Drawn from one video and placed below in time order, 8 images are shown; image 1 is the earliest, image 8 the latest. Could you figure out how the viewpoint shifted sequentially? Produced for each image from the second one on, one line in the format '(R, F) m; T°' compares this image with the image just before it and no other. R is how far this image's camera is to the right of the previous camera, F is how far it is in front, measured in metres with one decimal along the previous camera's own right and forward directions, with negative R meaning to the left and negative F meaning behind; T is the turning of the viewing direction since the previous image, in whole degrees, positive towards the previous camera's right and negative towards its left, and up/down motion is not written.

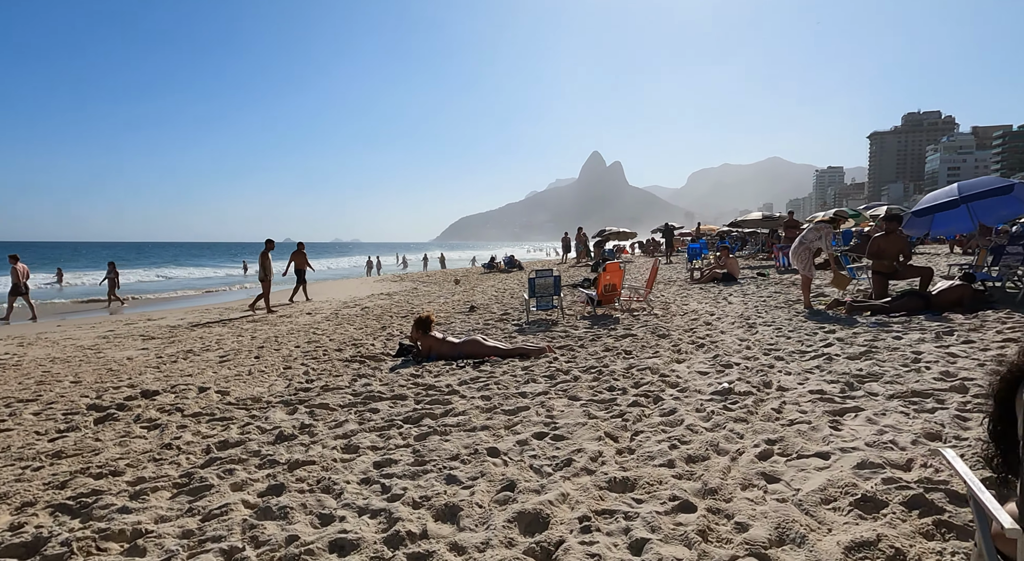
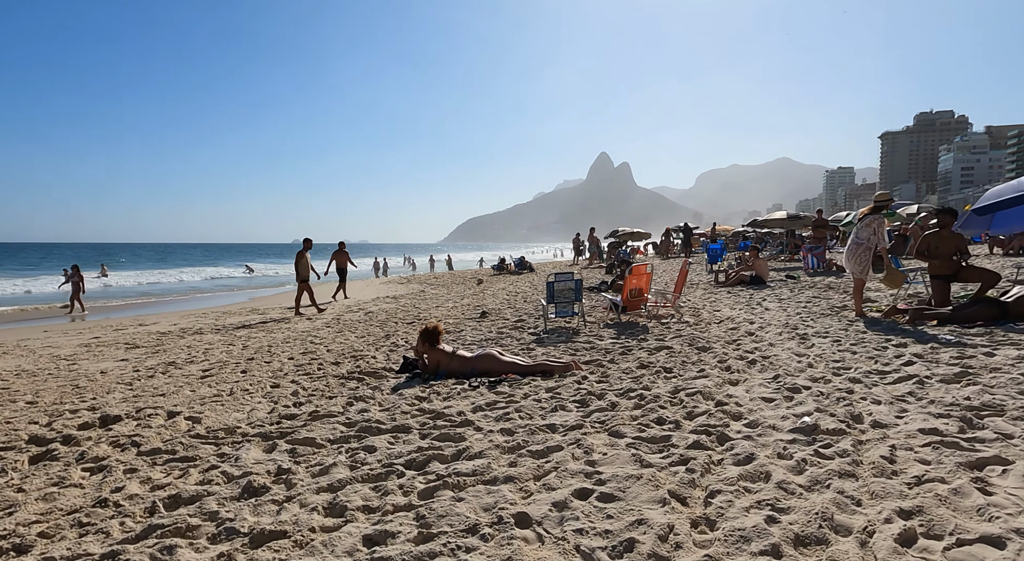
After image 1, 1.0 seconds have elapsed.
(-0.1, +0.8) m; -1°
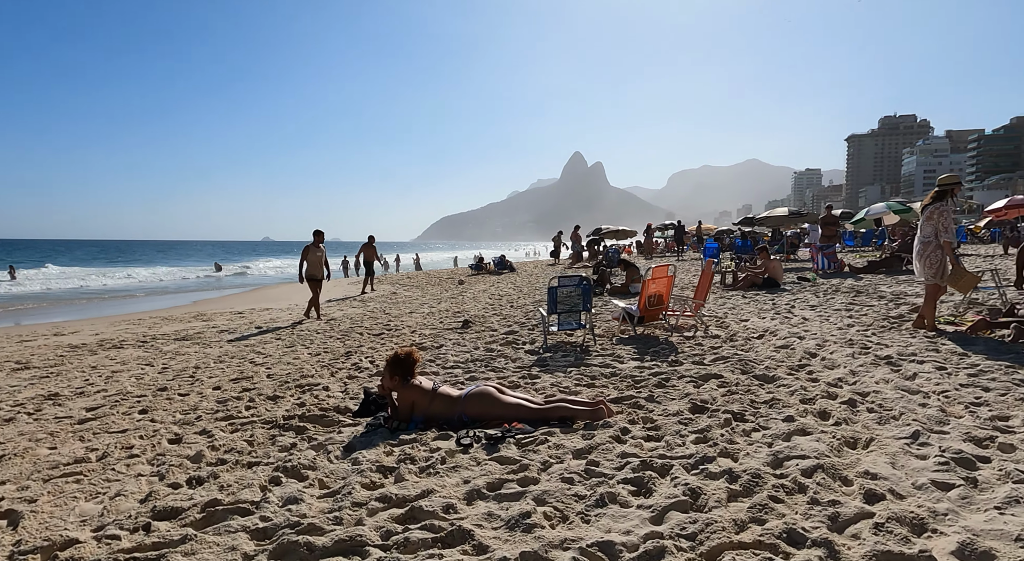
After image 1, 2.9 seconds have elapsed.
(-0.2, +1.6) m; +2°
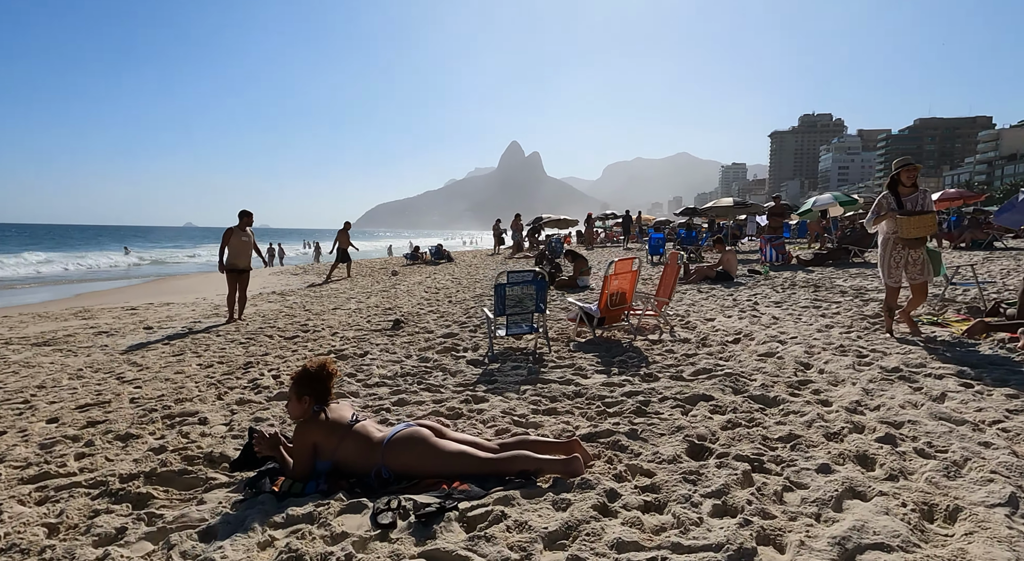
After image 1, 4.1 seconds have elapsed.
(0.0, +1.1) m; +6°
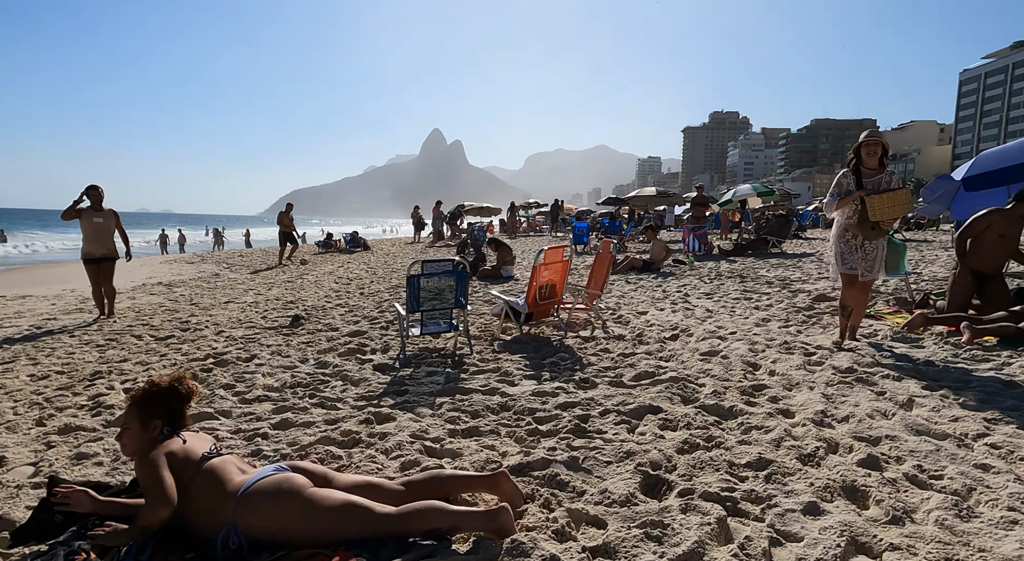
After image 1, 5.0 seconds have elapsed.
(+0.1, +0.7) m; +7°
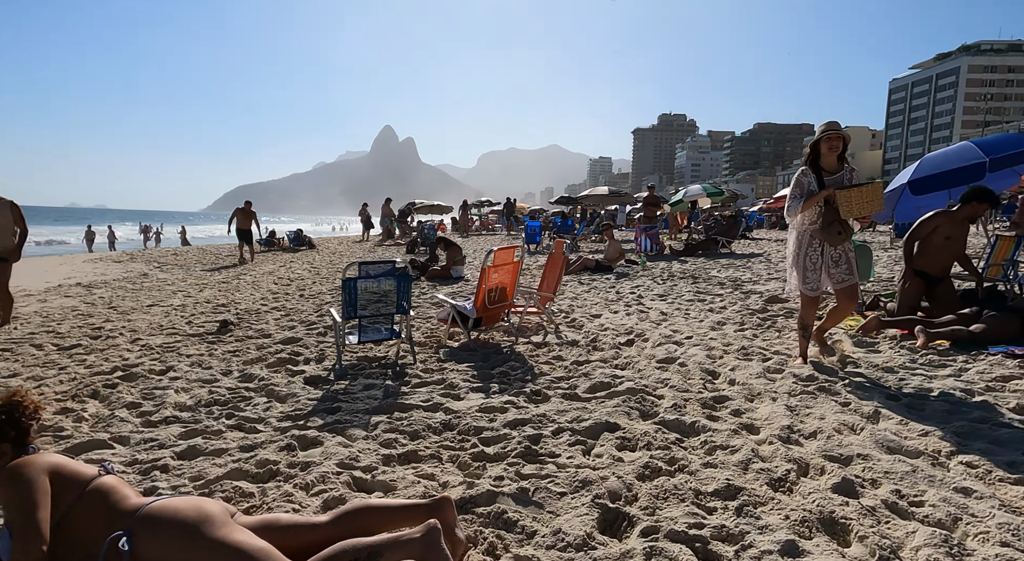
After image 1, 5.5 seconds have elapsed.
(0.0, +0.3) m; +4°
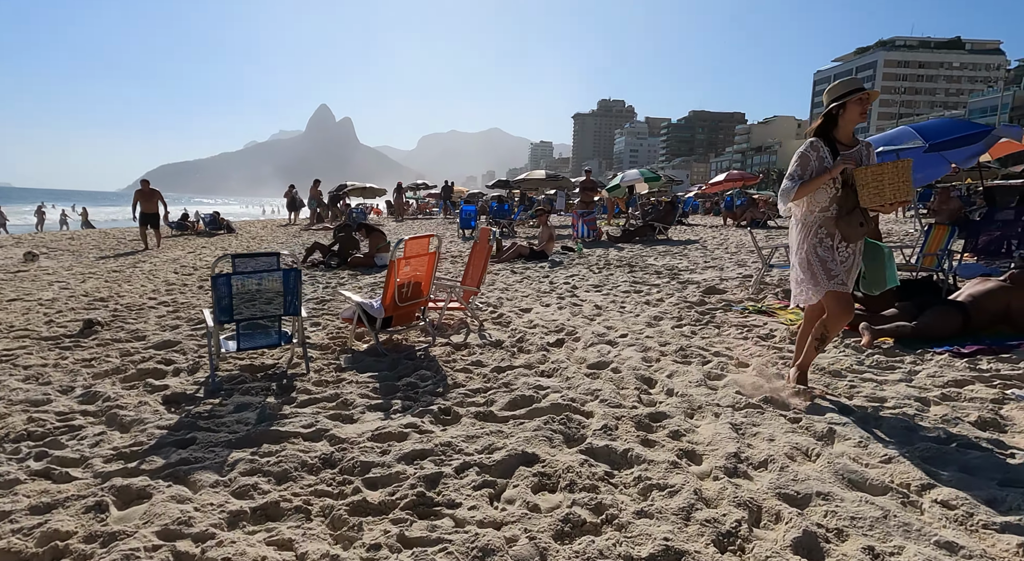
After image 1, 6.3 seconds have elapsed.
(+0.2, +0.6) m; +6°
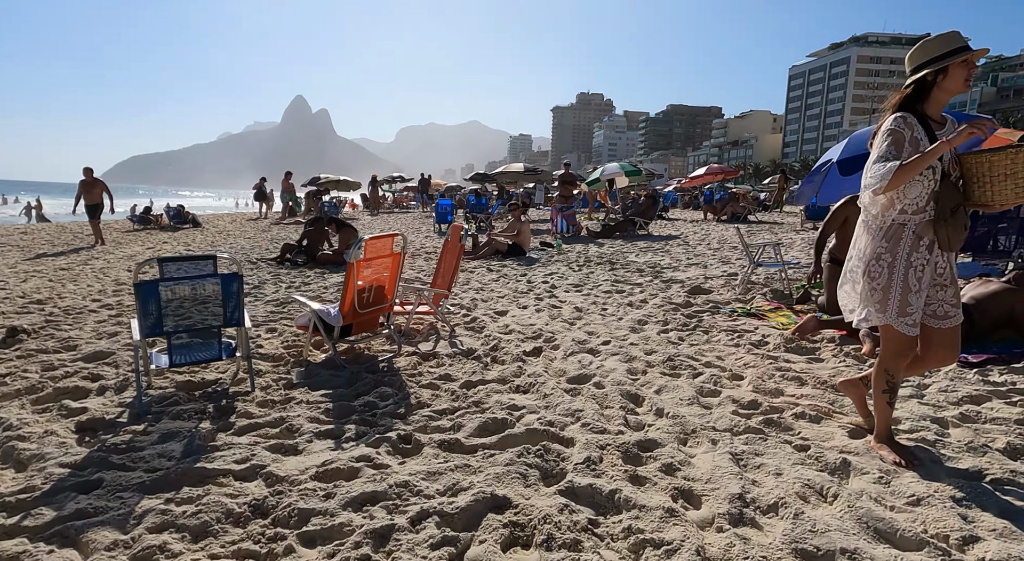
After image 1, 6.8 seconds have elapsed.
(0.0, +0.4) m; +2°
